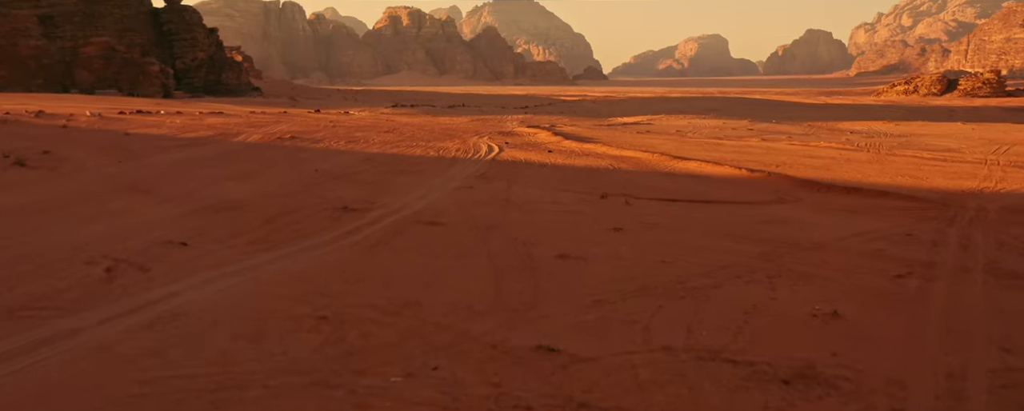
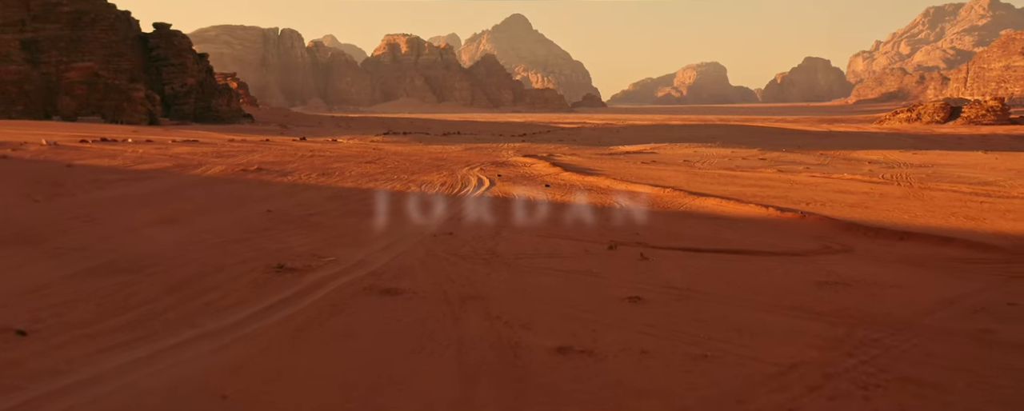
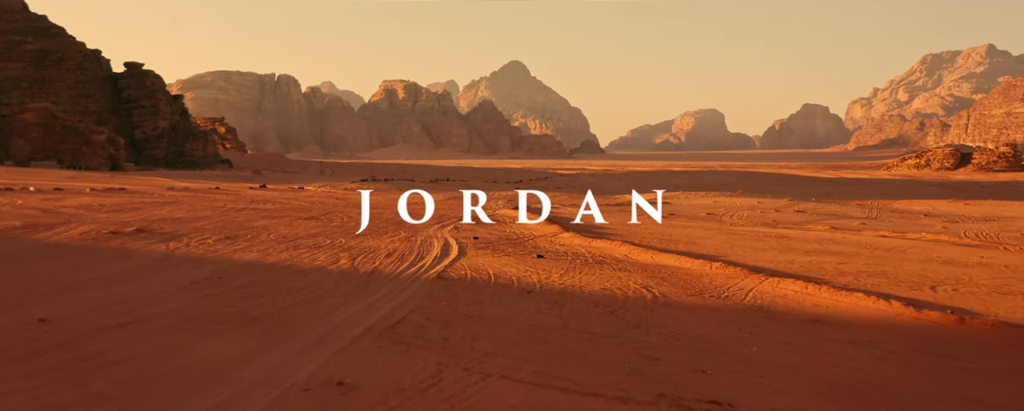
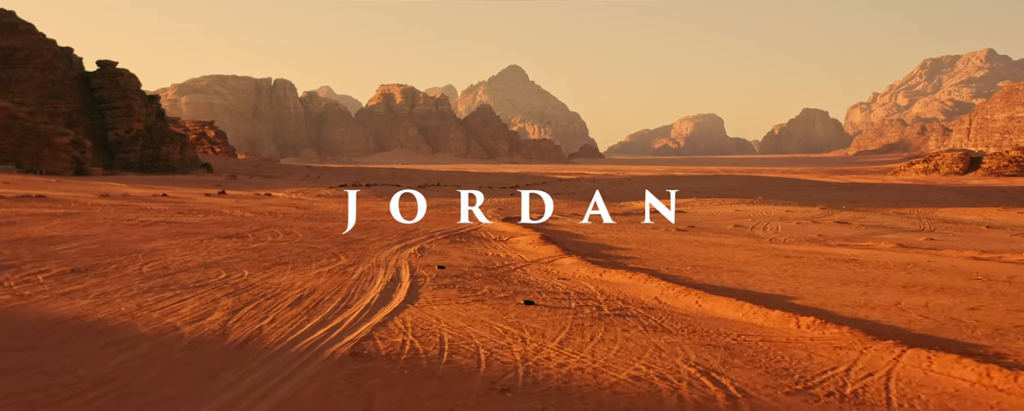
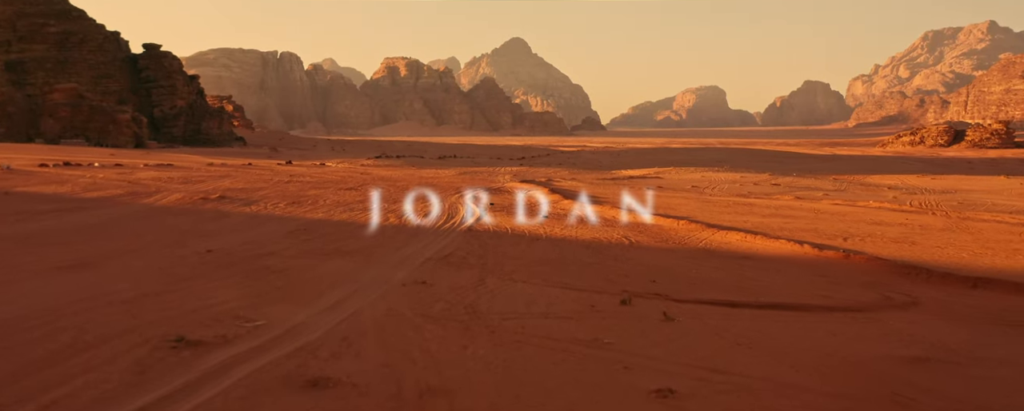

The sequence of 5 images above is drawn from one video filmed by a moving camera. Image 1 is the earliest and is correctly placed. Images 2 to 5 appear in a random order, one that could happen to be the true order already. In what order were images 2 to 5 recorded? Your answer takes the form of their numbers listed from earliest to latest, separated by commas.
2, 5, 3, 4
